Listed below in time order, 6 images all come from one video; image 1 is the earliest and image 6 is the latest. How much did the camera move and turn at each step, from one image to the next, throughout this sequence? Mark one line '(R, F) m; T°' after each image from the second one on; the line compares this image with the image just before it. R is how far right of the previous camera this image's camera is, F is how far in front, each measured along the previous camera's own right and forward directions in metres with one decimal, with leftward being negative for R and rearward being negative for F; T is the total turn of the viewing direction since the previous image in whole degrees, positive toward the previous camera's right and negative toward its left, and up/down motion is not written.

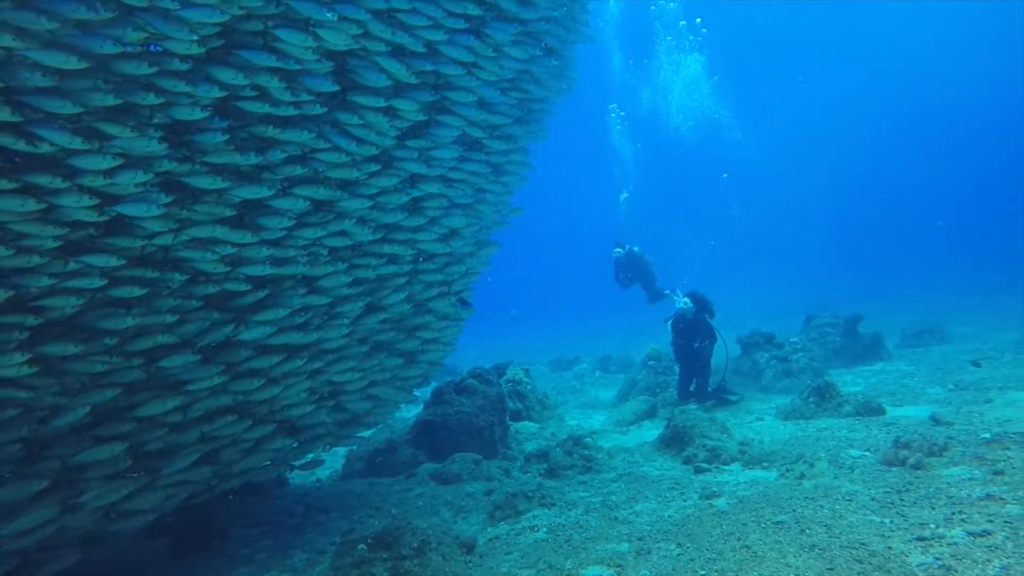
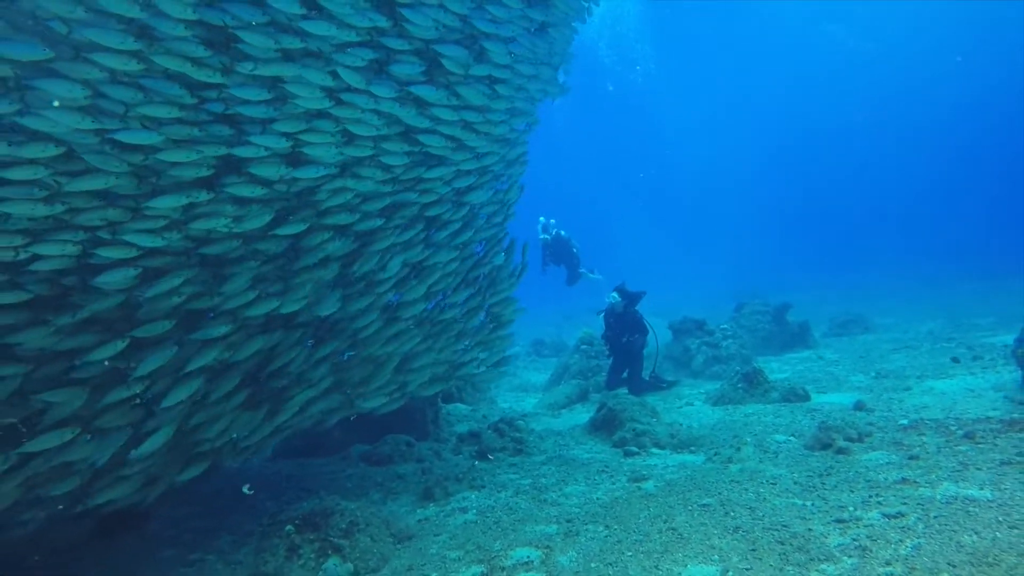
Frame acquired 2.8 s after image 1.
(+0.3, +0.1) m; +3°
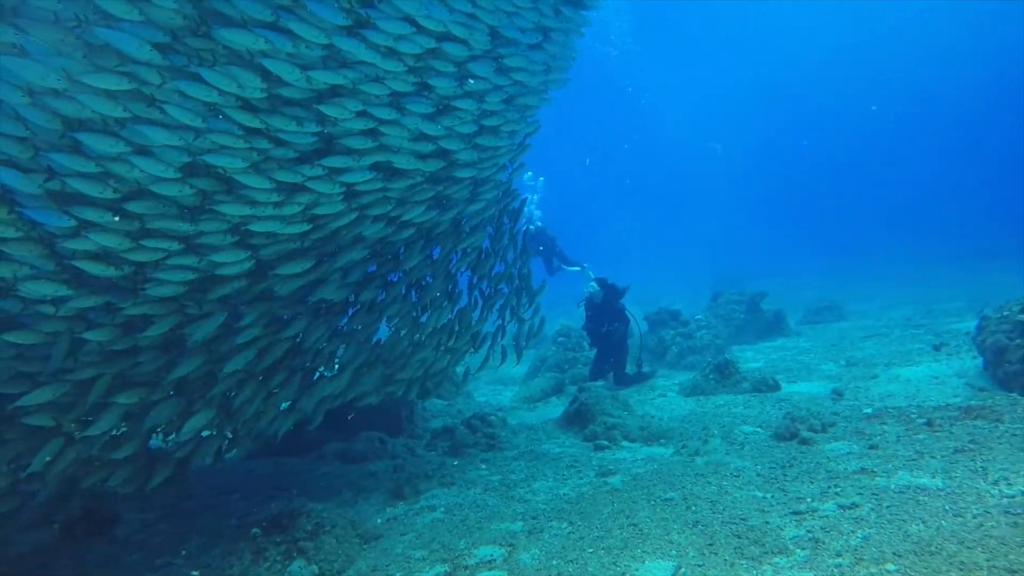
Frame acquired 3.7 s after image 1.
(+0.3, 0.0) m; 0°
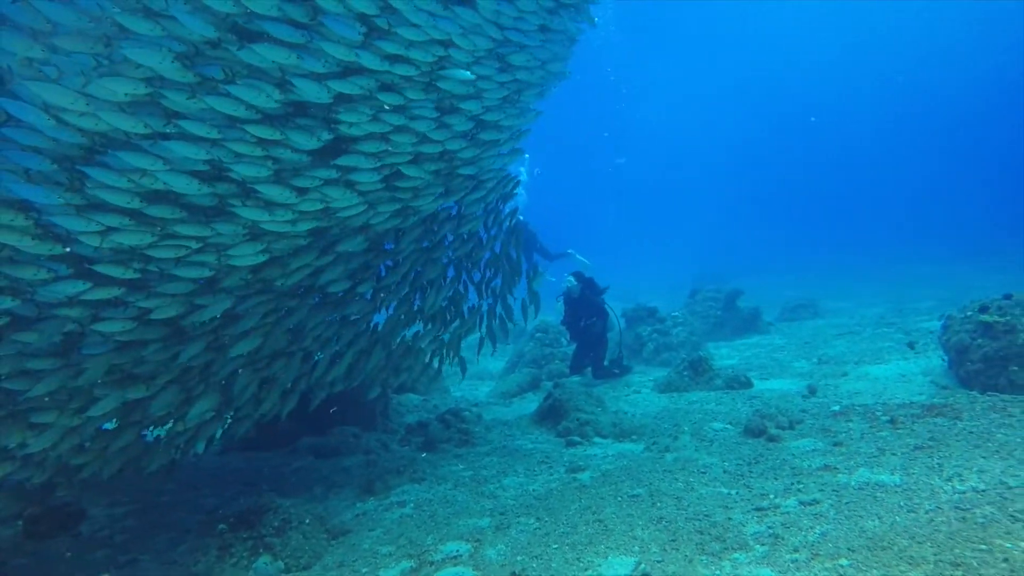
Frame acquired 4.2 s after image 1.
(-0.6, -2.4) m; -11°
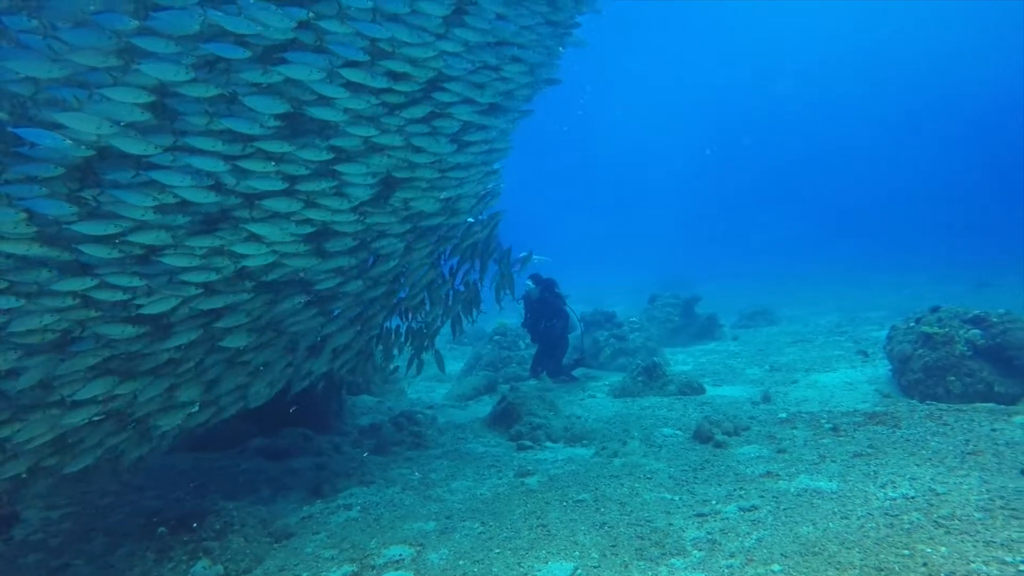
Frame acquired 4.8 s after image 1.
(+0.4, 0.0) m; +2°
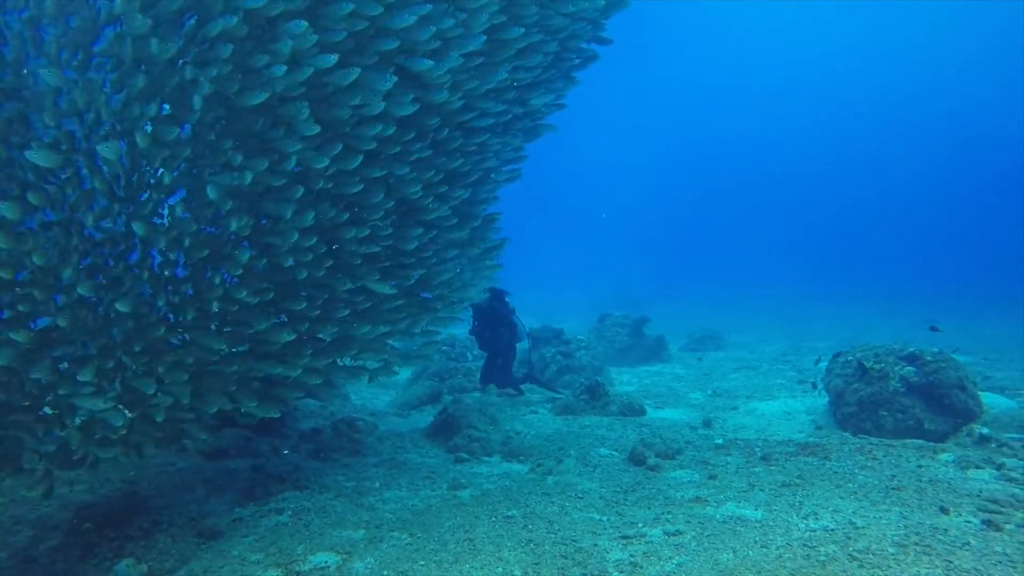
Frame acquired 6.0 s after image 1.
(+0.6, -0.1) m; +1°
